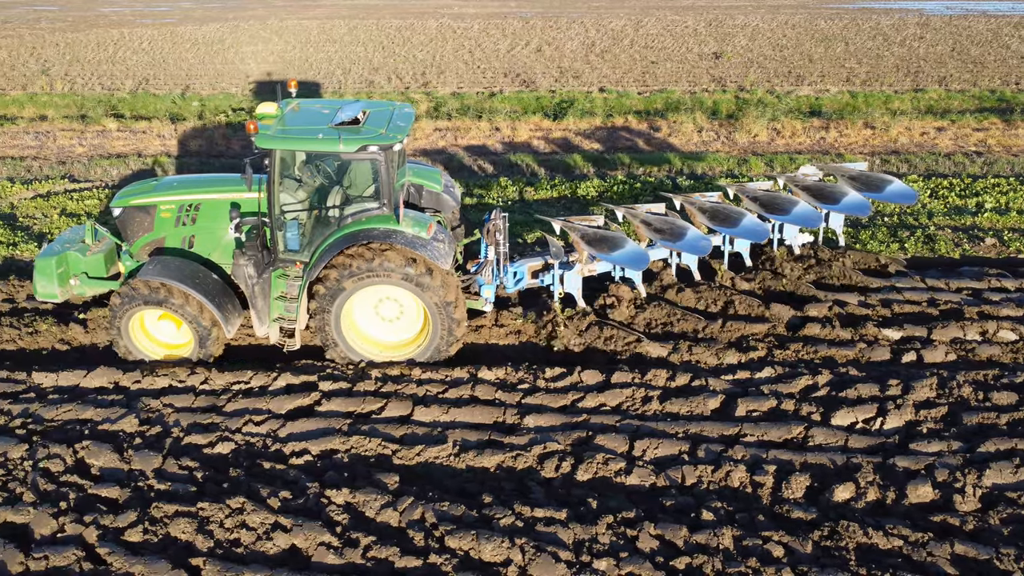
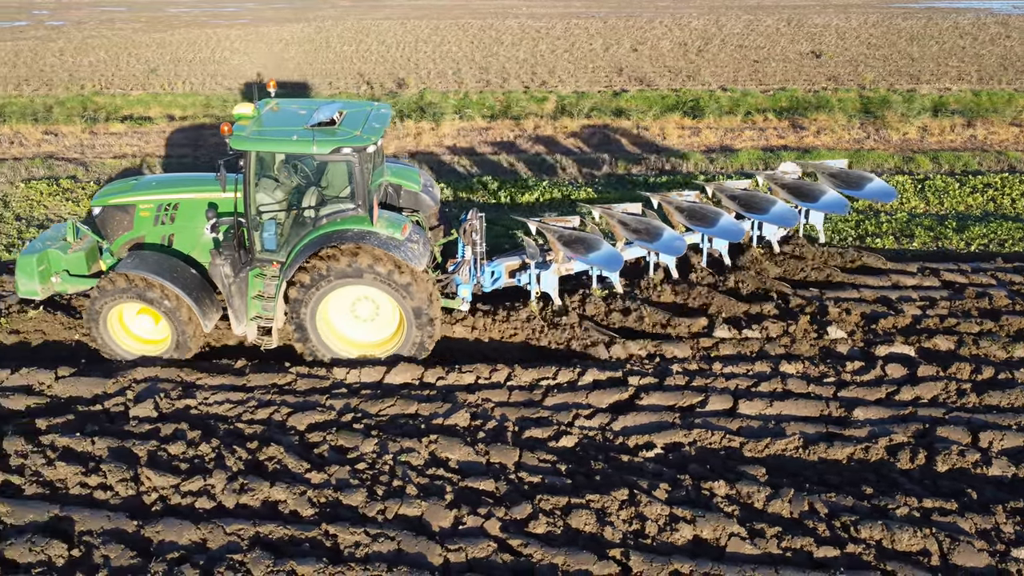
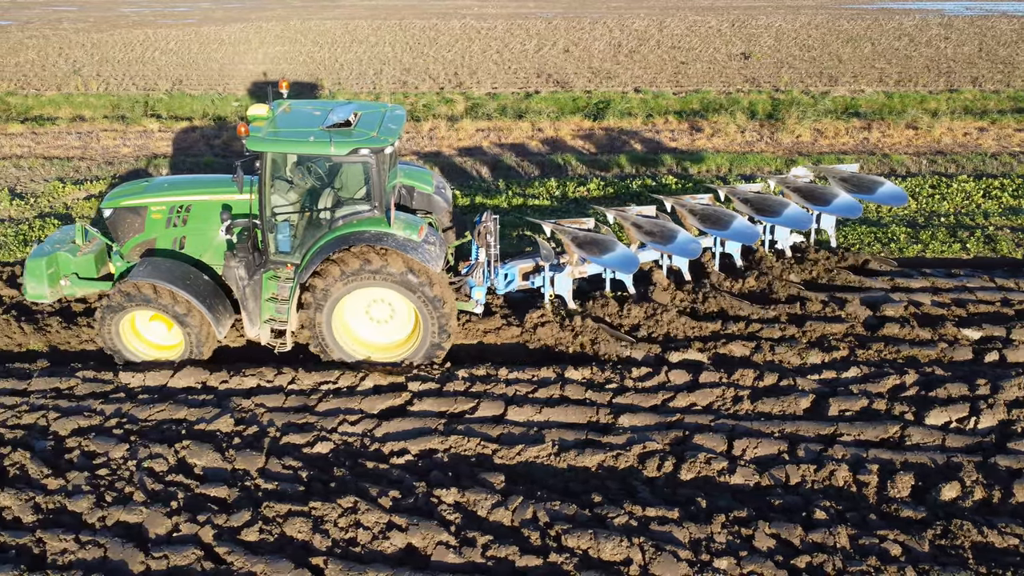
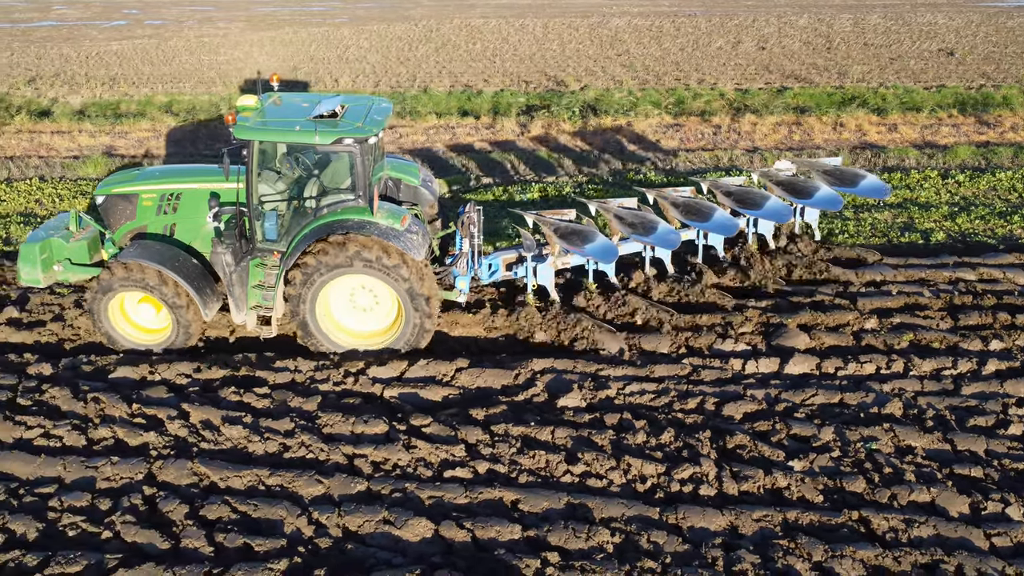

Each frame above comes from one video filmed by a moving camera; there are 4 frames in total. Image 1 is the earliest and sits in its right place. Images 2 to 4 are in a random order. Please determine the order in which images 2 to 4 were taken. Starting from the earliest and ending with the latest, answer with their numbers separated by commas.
3, 2, 4
